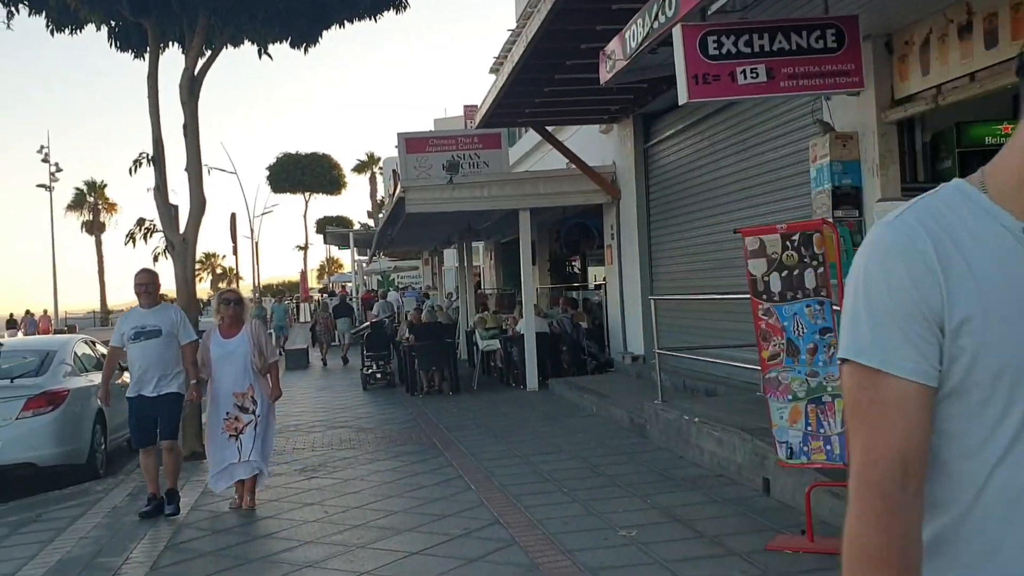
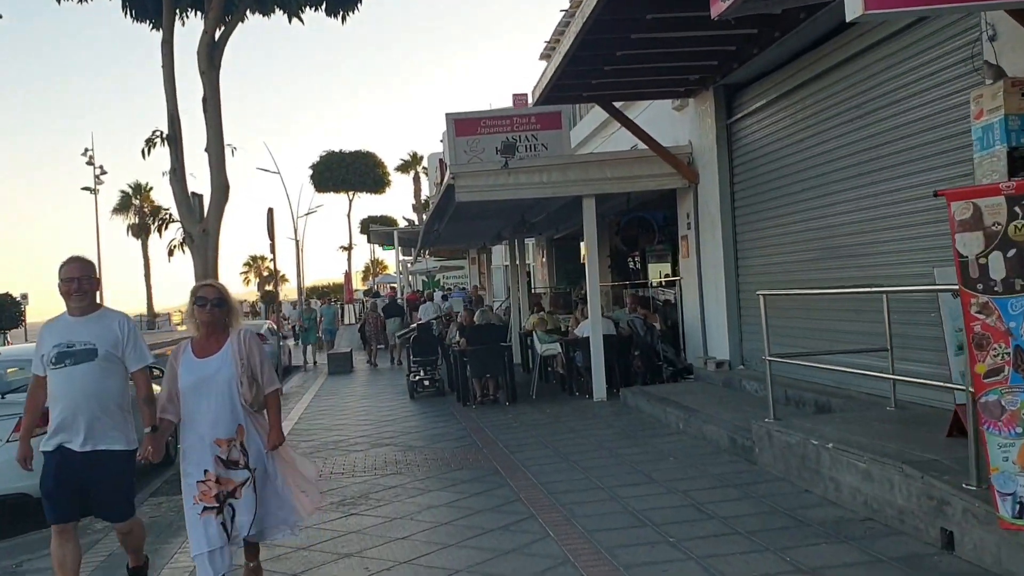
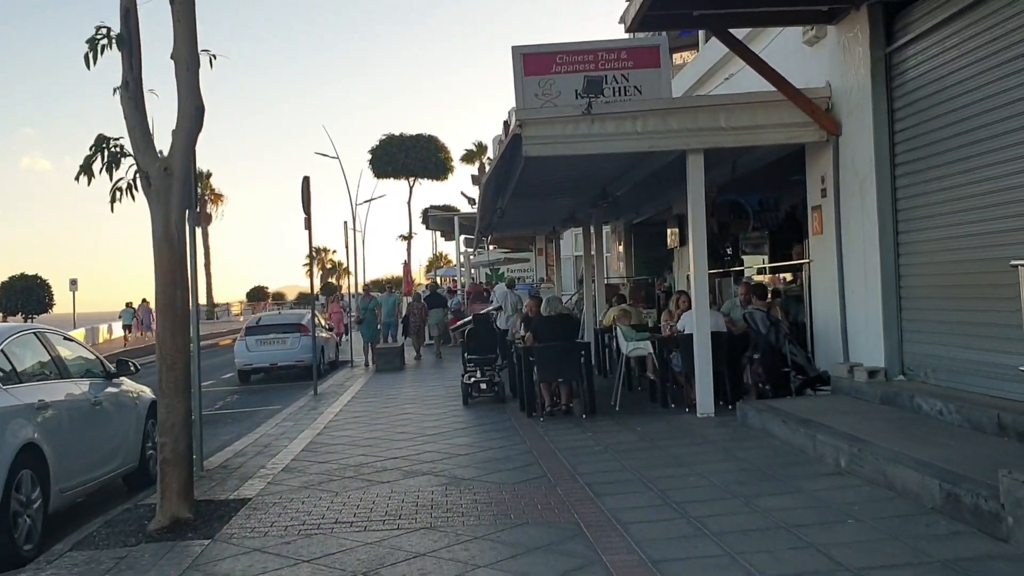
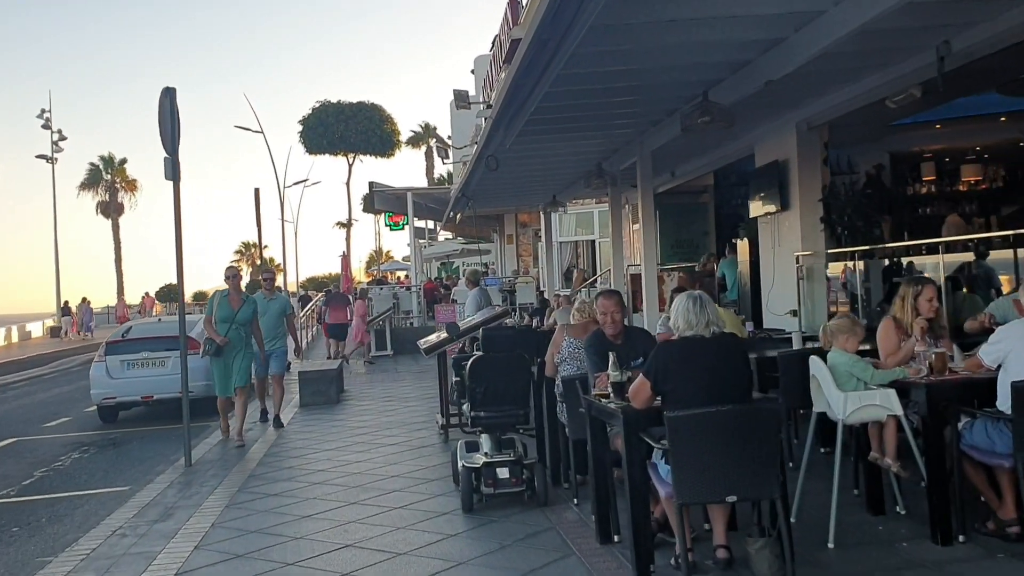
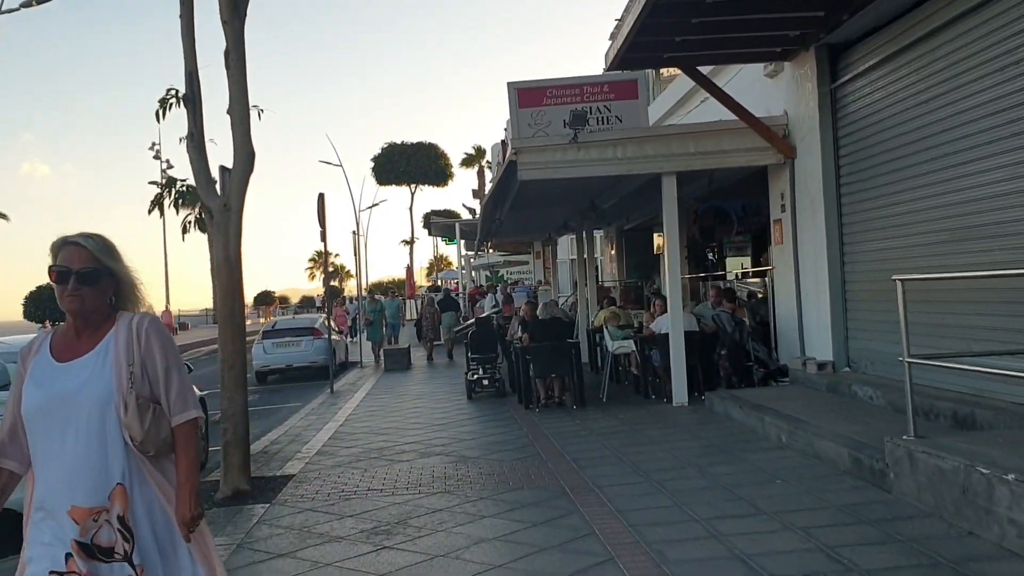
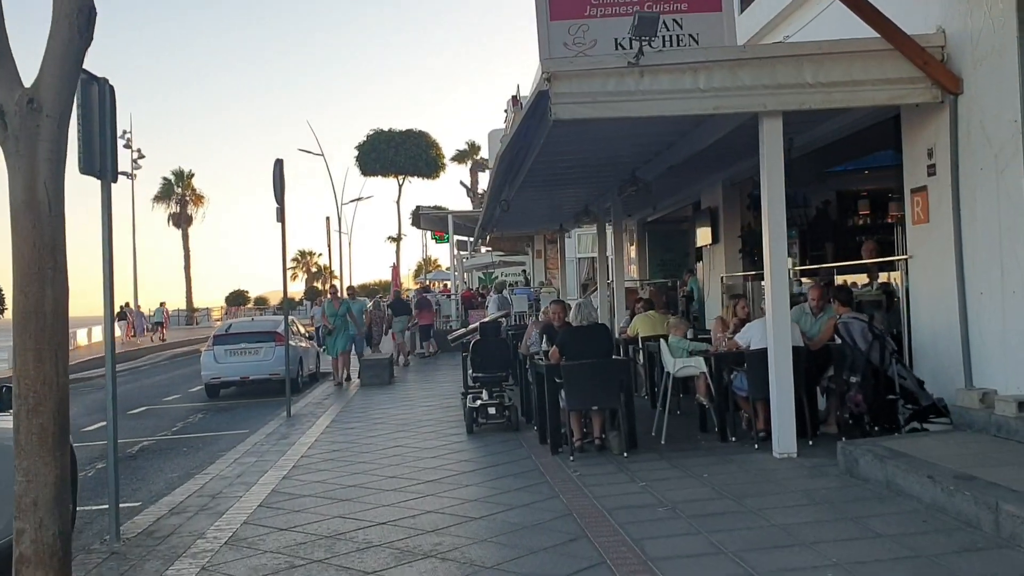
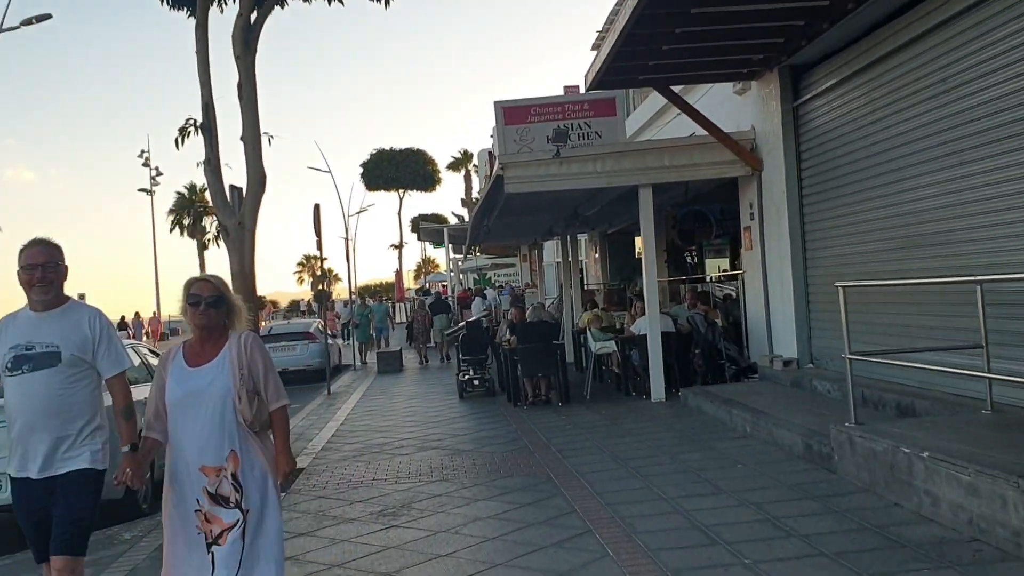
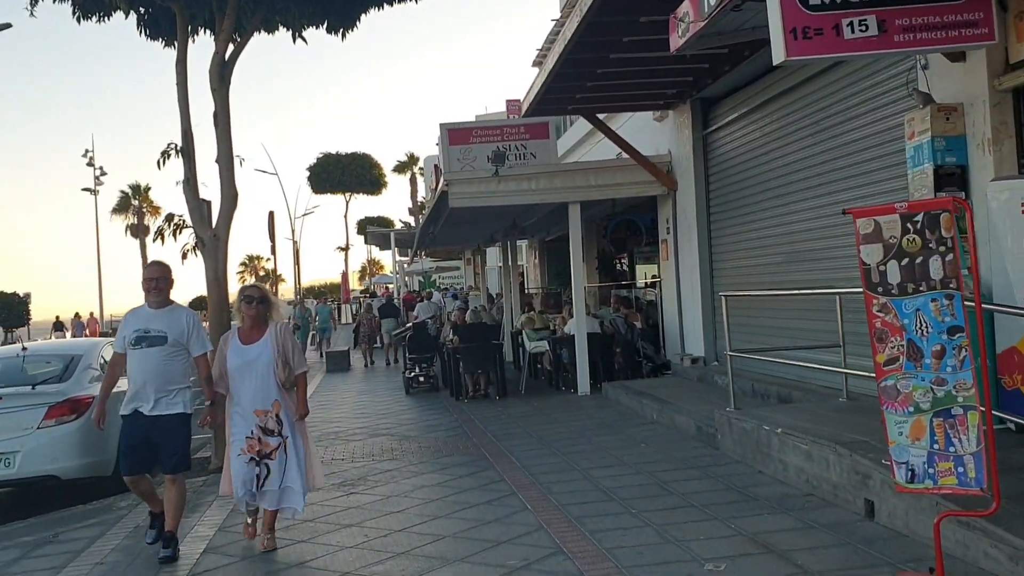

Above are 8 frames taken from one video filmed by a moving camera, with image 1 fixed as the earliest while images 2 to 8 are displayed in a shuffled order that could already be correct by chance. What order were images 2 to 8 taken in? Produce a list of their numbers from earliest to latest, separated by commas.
8, 2, 7, 5, 3, 6, 4
